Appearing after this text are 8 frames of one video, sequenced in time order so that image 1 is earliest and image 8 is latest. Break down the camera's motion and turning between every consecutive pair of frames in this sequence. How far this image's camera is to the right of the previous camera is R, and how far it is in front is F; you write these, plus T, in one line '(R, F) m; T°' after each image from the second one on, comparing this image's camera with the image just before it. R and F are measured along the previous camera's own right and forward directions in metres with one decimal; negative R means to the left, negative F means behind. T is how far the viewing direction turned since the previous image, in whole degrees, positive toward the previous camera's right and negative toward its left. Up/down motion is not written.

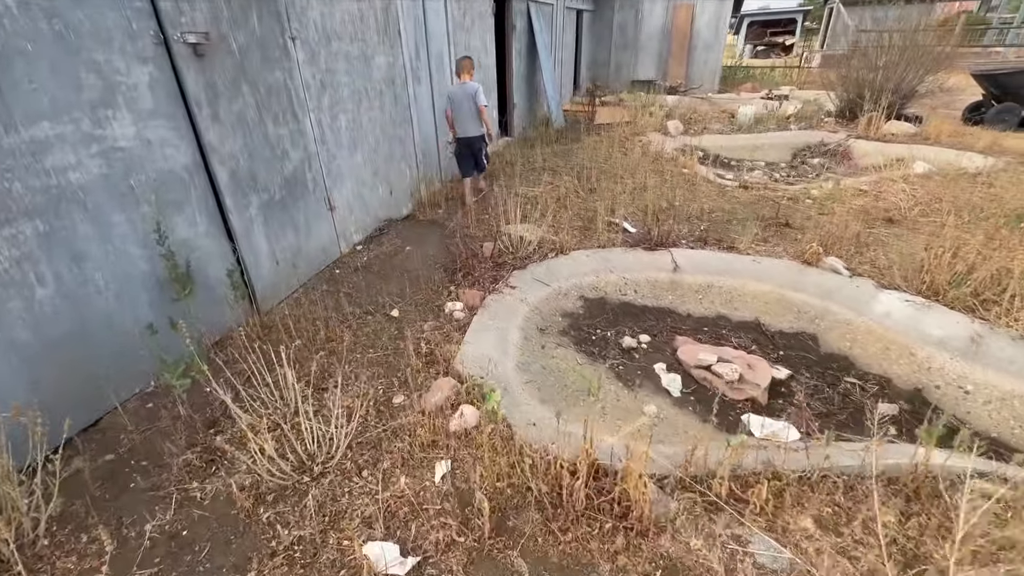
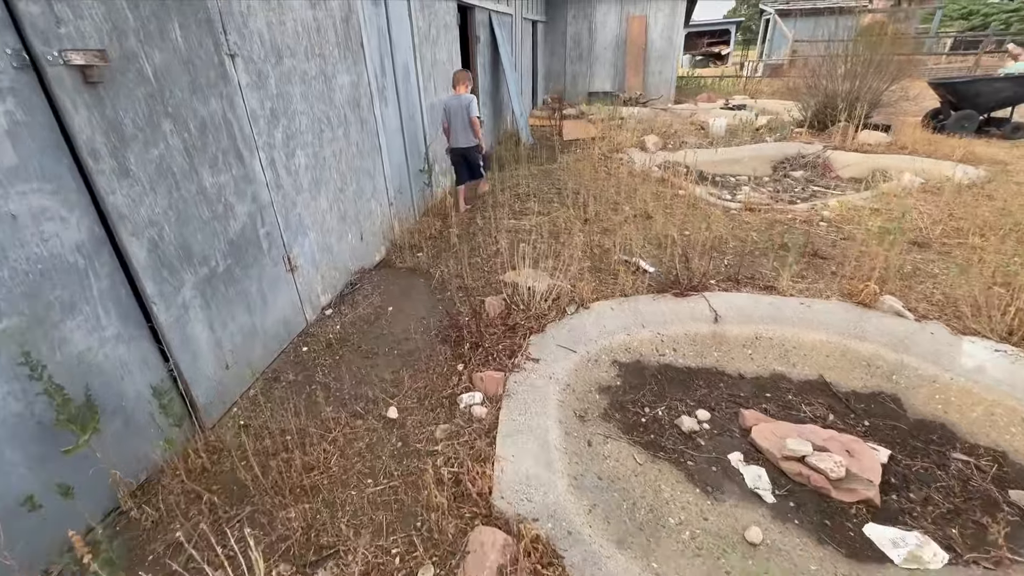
(-0.4, +0.7) m; +6°
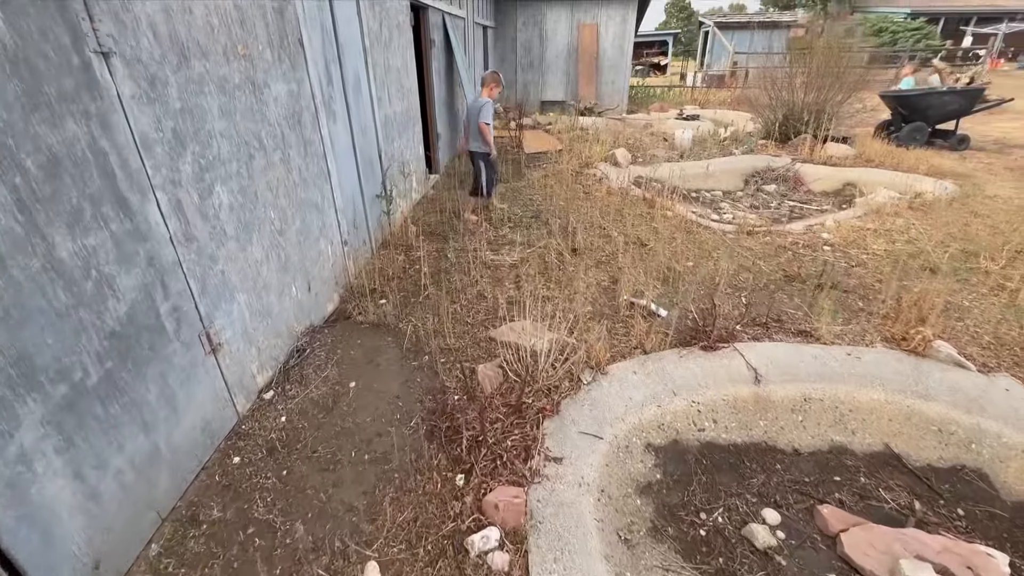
(-0.3, +0.7) m; +6°
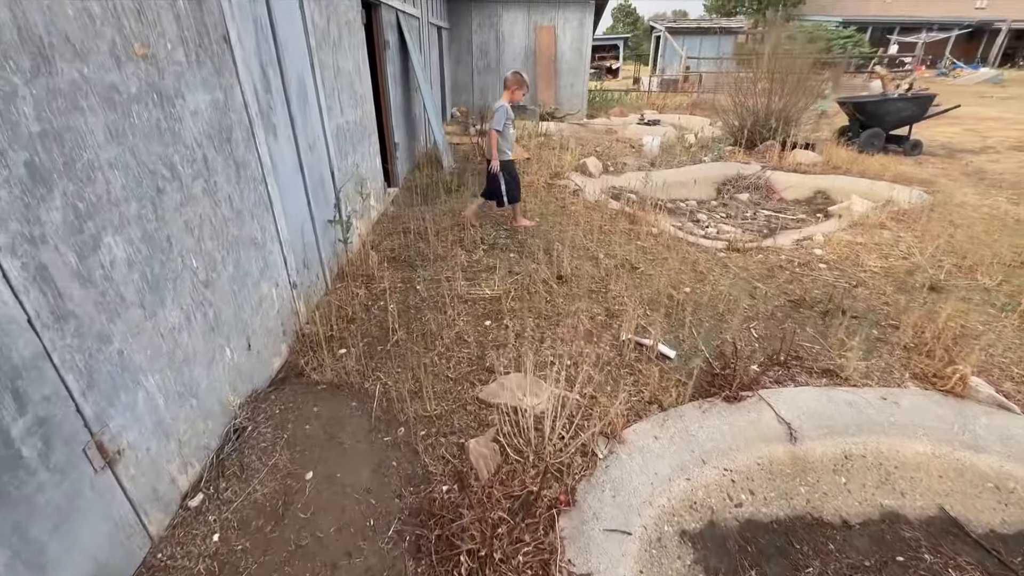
(-0.2, +0.5) m; +5°
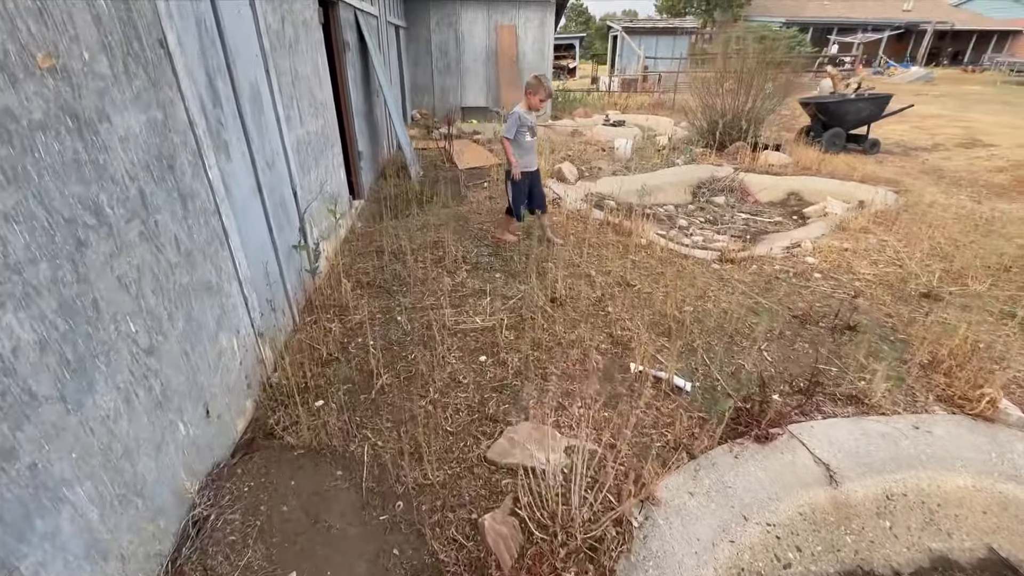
(-0.2, +0.3) m; +5°
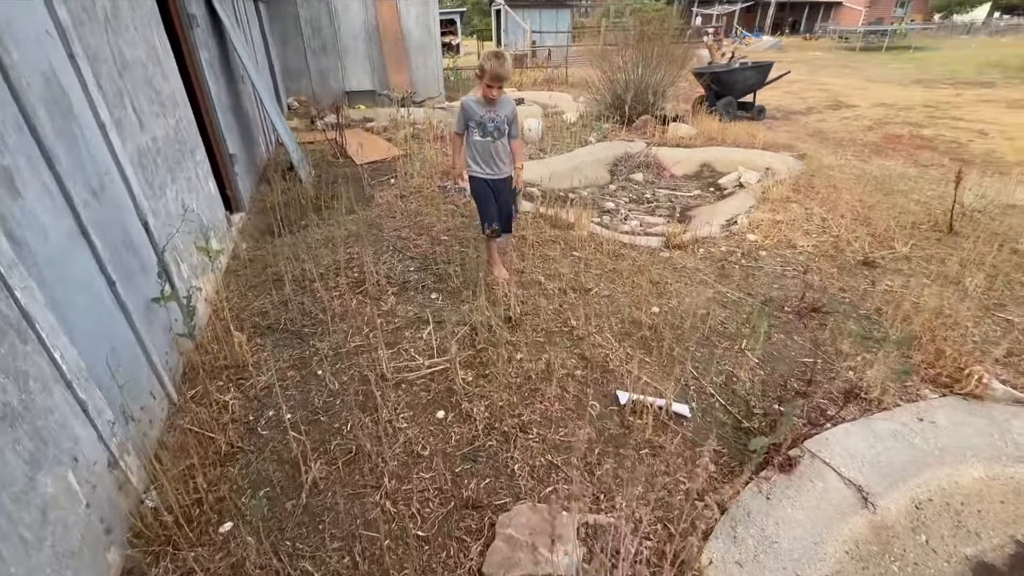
(-0.2, +0.6) m; +11°
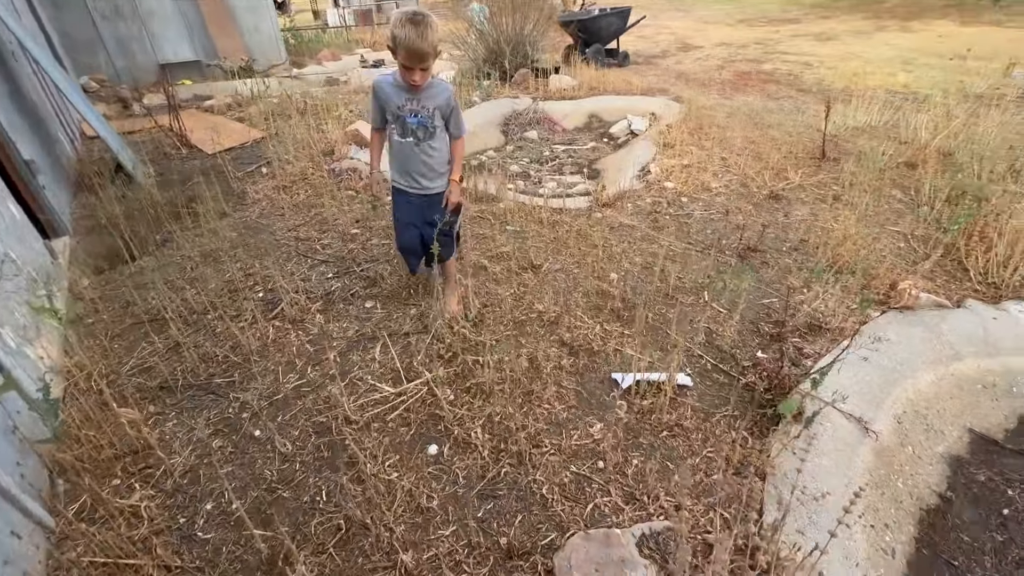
(-0.4, +0.4) m; +14°
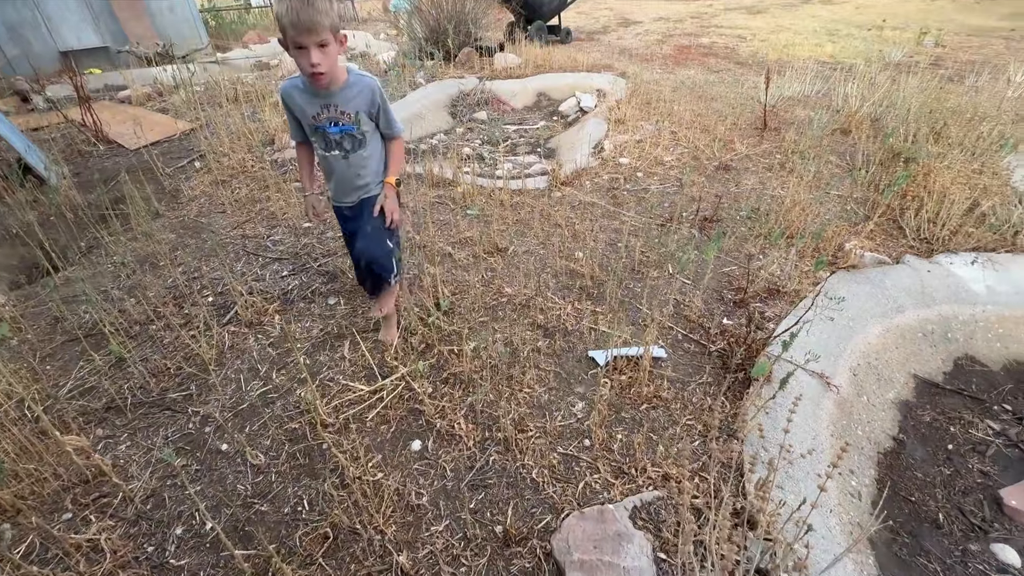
(-0.1, 0.0) m; +5°
